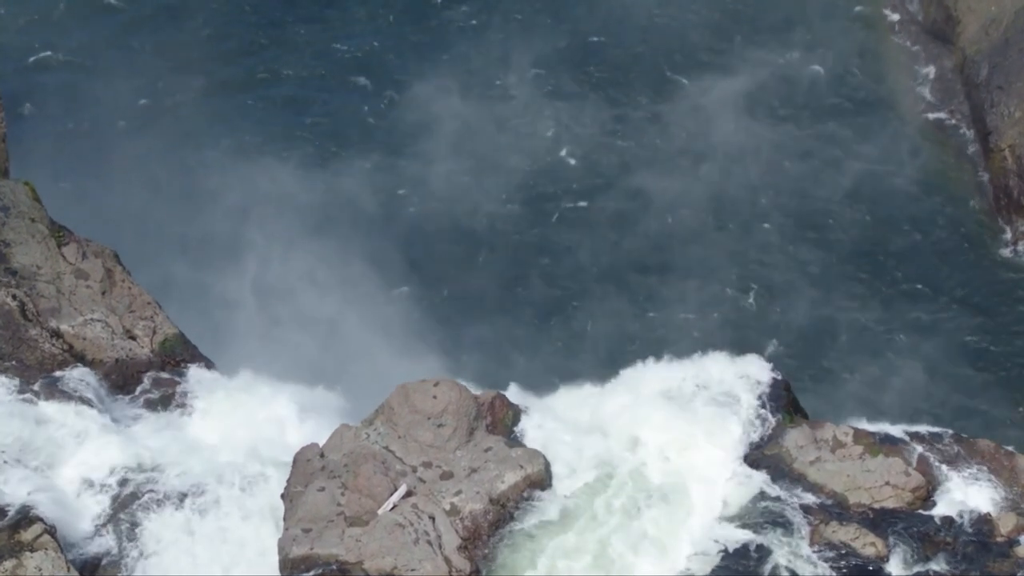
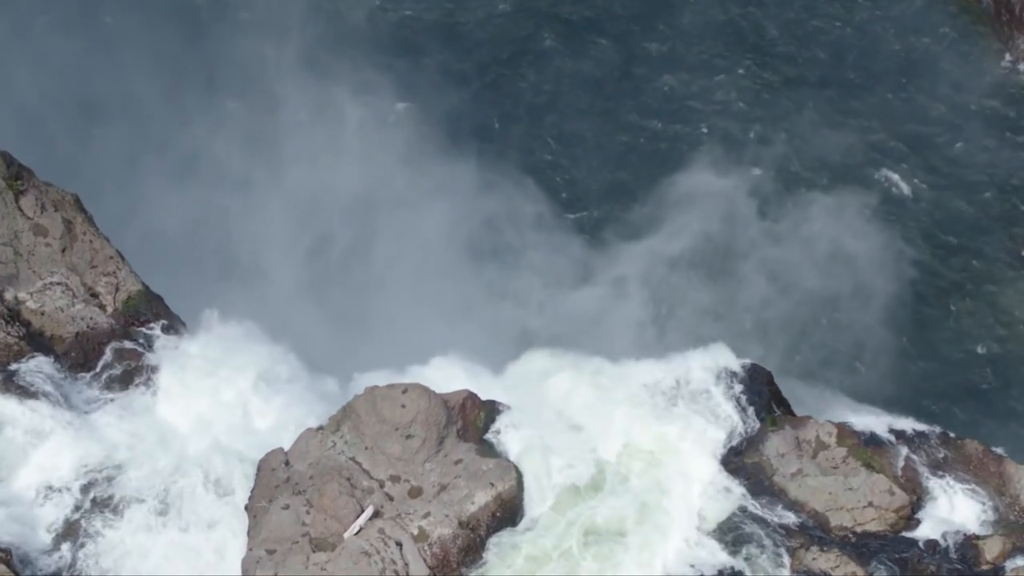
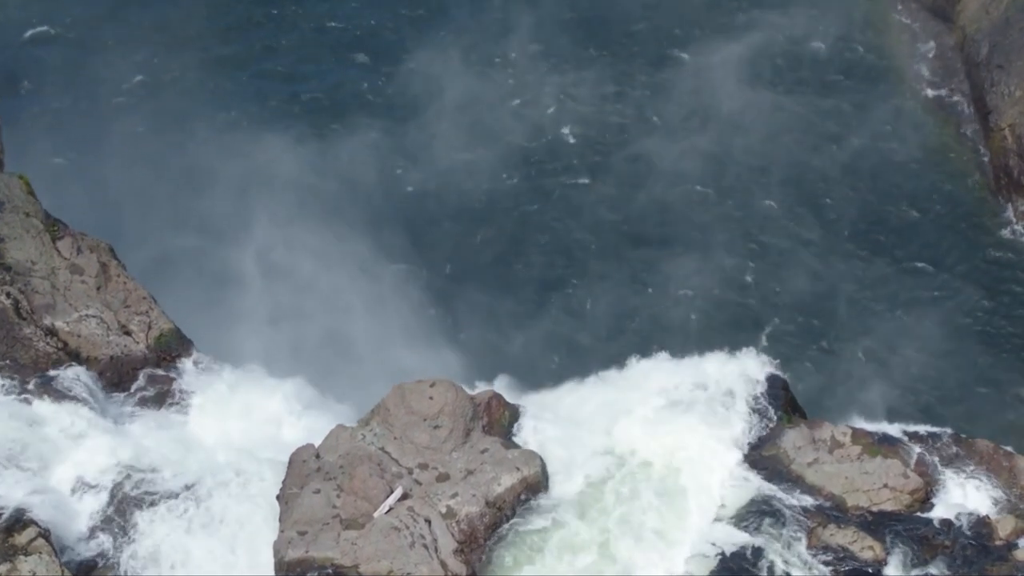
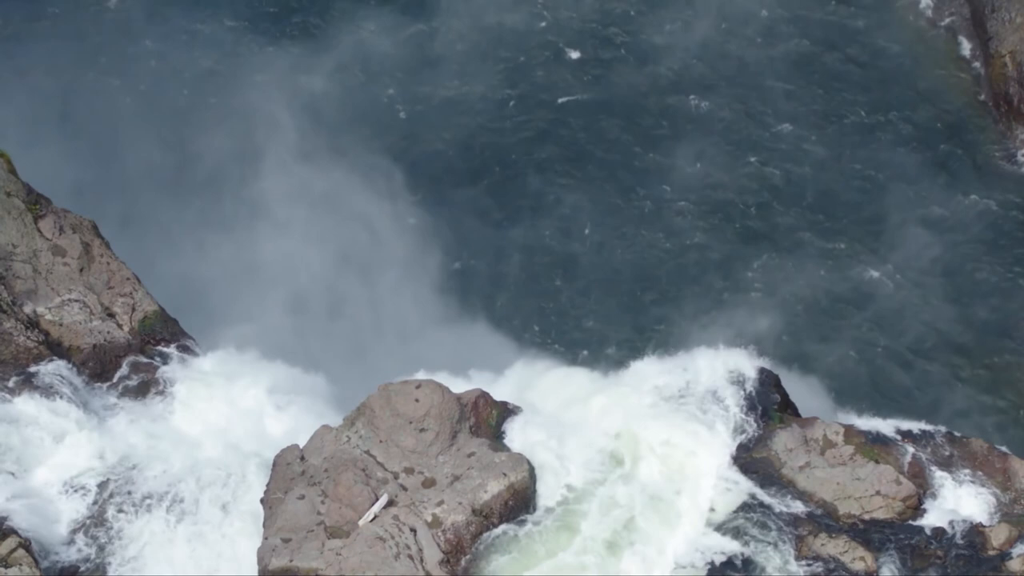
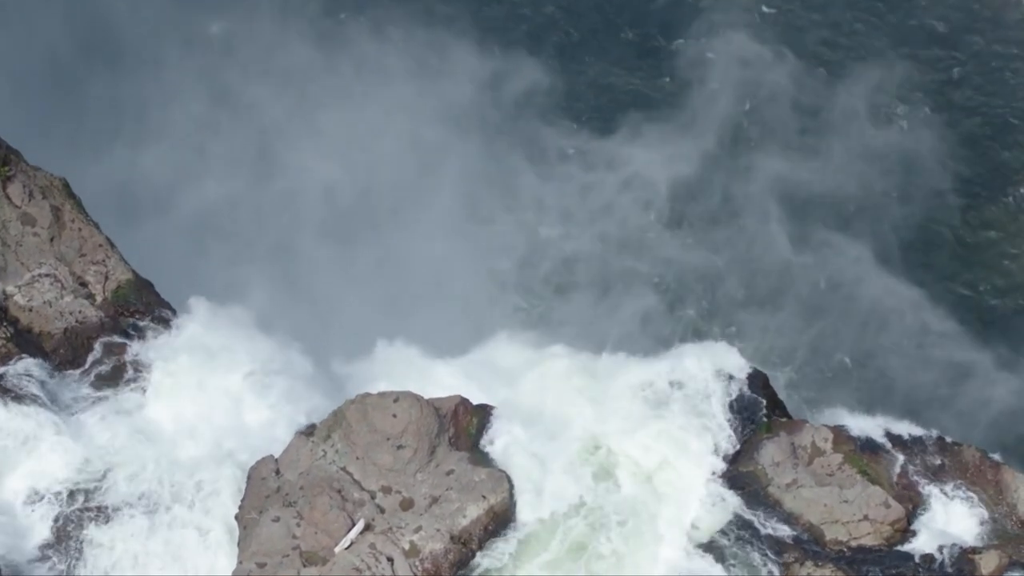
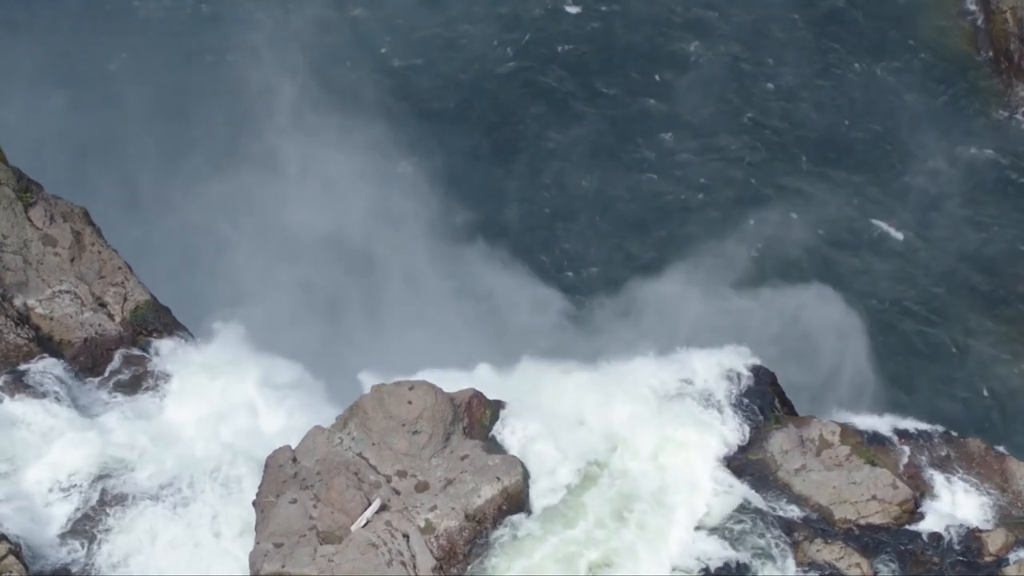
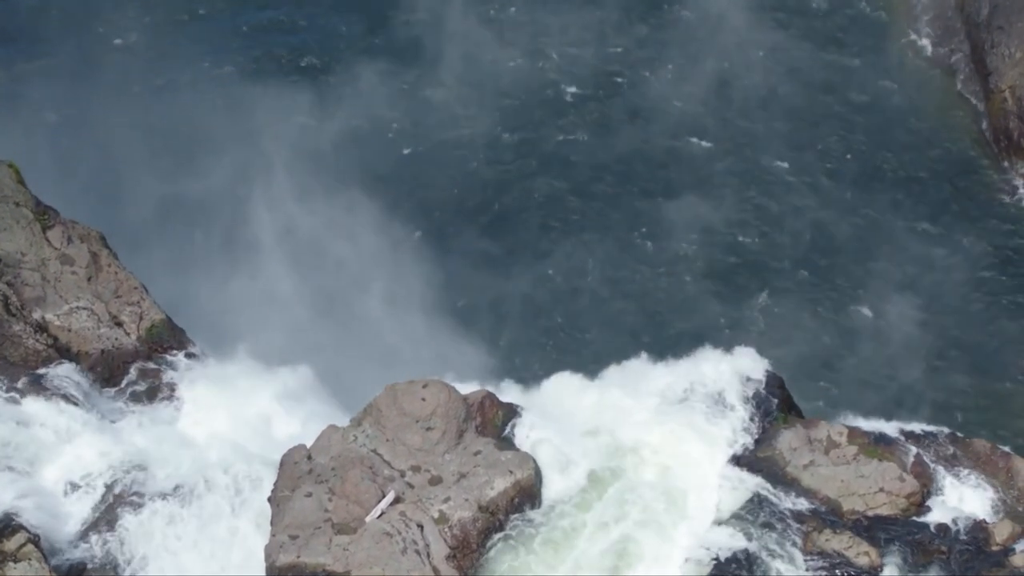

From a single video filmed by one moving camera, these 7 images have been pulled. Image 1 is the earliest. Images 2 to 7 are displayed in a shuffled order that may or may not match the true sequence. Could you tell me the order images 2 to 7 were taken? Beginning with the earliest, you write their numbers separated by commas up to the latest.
3, 7, 4, 6, 2, 5
